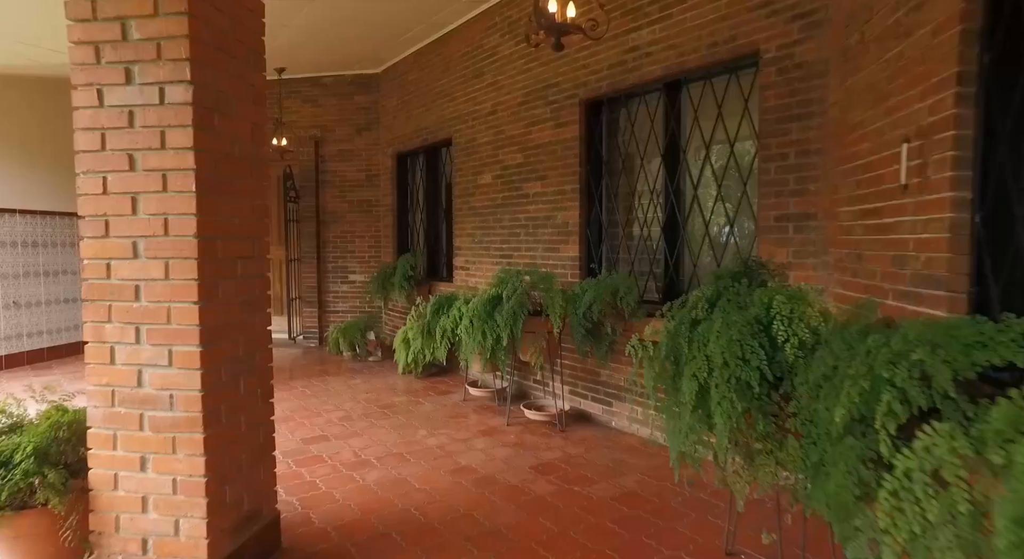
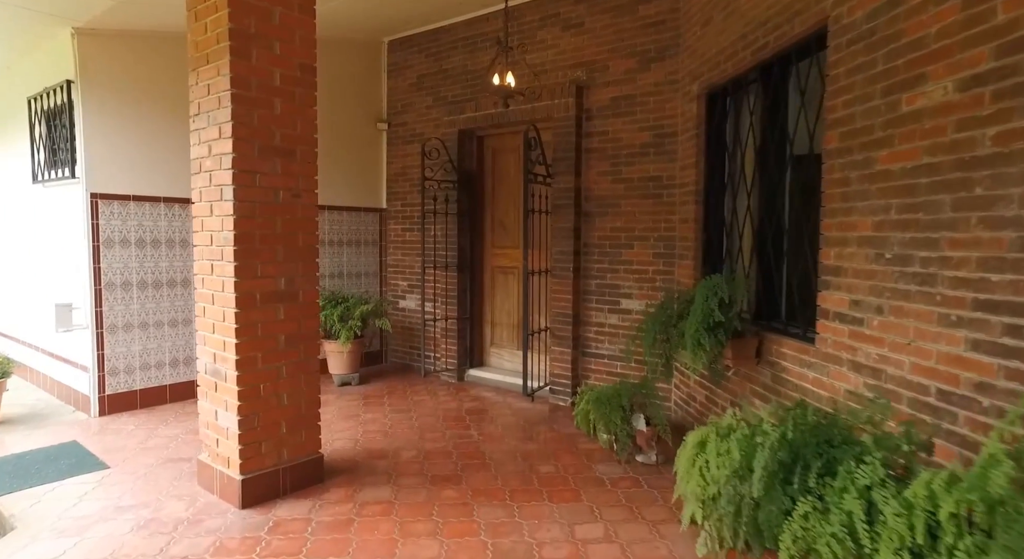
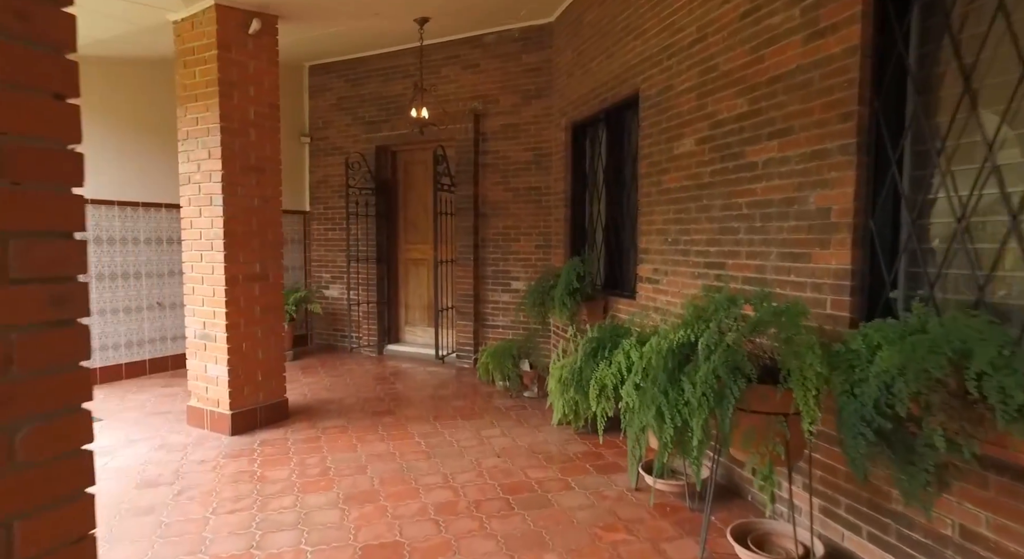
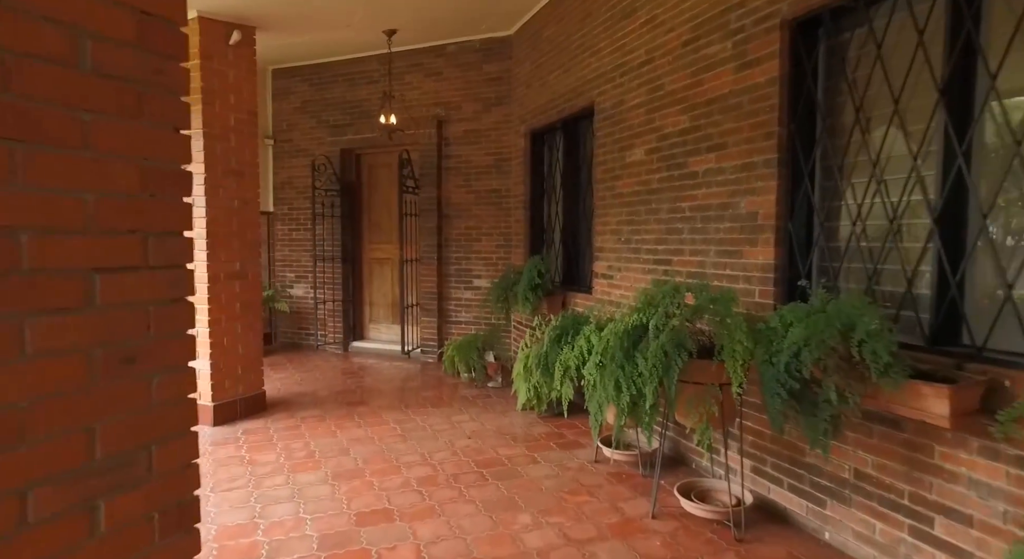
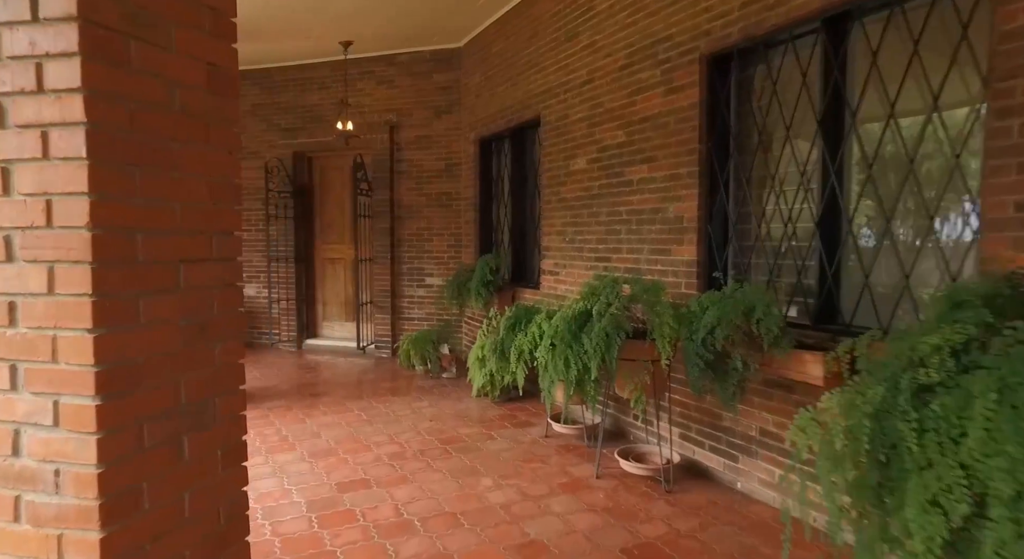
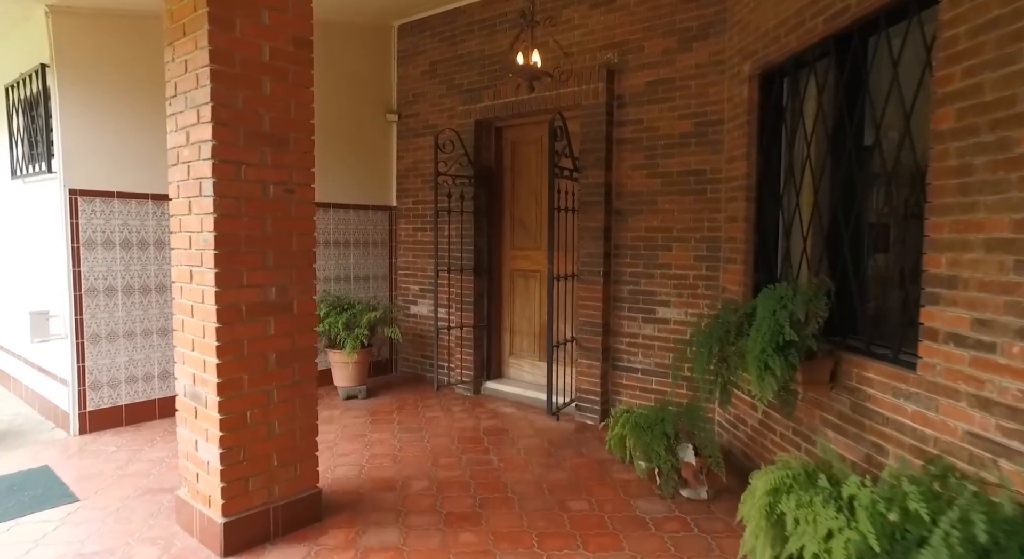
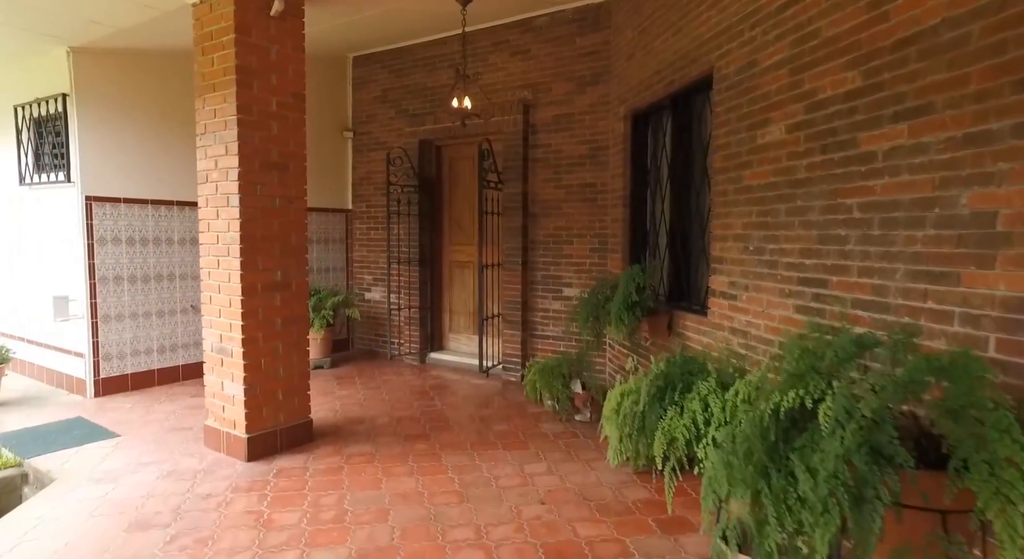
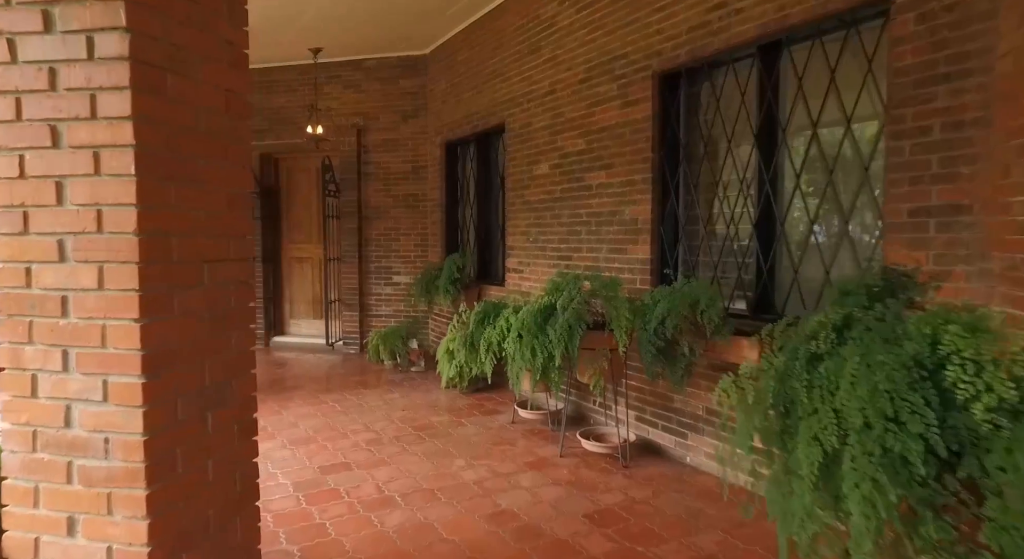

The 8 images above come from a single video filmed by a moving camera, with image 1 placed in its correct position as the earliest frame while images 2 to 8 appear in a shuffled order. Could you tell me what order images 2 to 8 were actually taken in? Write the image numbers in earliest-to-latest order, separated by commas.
8, 5, 4, 3, 7, 2, 6
